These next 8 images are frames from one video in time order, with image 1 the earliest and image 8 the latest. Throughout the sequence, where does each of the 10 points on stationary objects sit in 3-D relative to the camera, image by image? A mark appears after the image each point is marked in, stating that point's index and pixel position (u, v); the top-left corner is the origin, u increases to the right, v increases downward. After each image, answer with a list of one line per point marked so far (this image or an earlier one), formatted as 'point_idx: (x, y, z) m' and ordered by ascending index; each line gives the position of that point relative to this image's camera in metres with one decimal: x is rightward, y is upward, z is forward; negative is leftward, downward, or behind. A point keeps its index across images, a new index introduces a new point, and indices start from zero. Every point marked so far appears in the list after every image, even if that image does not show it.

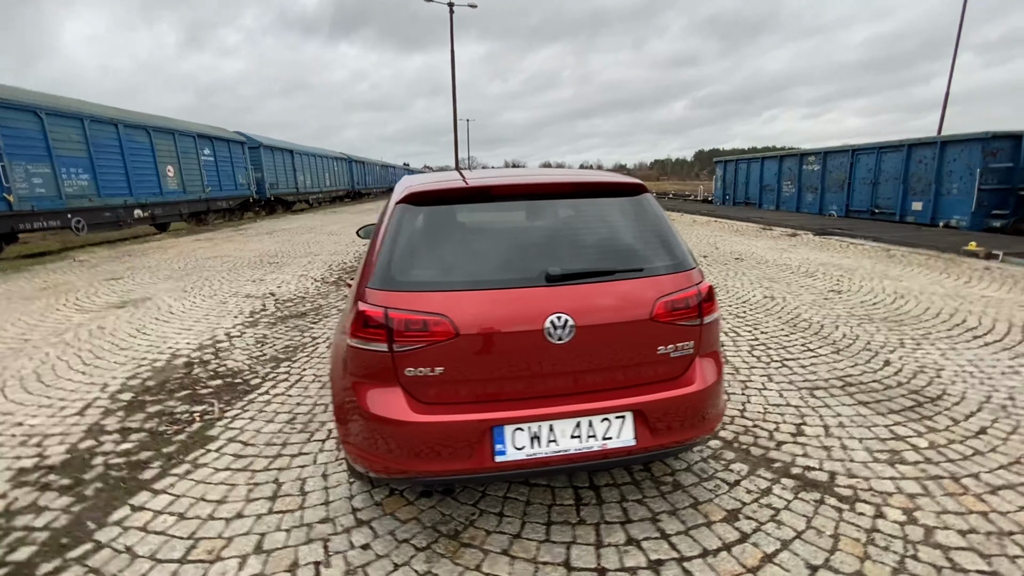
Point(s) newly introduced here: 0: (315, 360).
0: (-1.9, -0.7, +4.7) m
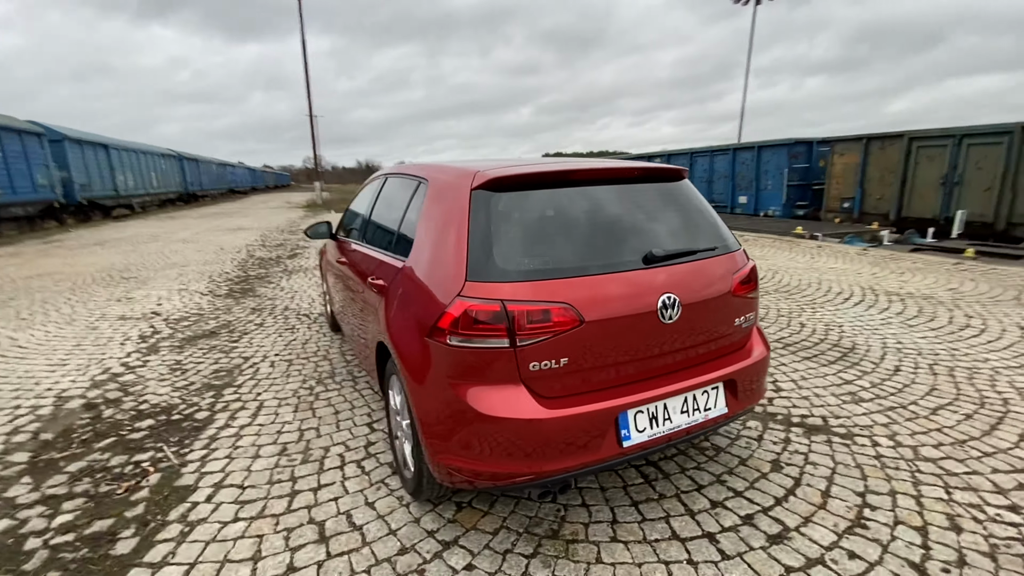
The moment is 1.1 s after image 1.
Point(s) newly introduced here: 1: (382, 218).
0: (-2.1, -0.8, +4.1) m
1: (-0.9, +0.5, +3.3) m
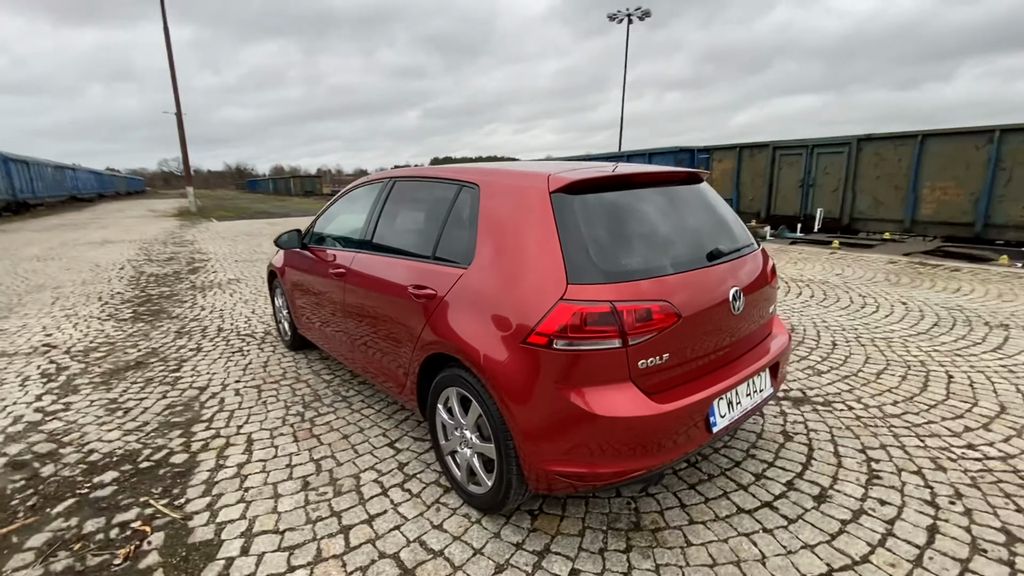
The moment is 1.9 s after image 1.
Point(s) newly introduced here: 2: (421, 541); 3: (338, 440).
0: (-2.0, -0.9, +3.6) m
1: (-0.8, +0.4, +3.1) m
2: (-0.4, -1.2, +2.3) m
3: (-1.1, -1.0, +3.2) m
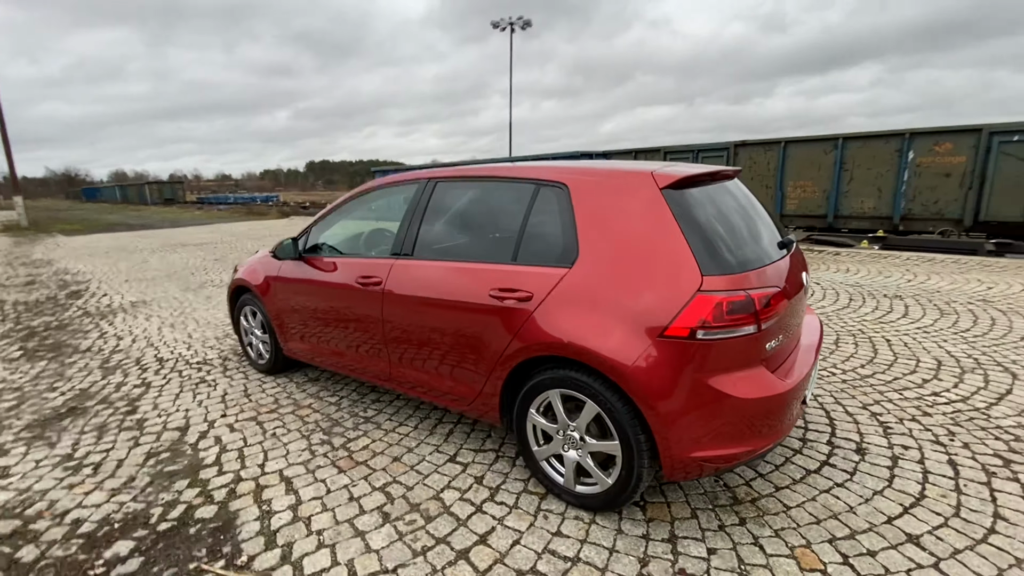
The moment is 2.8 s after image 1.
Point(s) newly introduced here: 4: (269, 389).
0: (-1.7, -1.1, +3.1) m
1: (-0.4, +0.4, +3.0) m
2: (+0.2, -1.2, +2.2) m
3: (-0.7, -1.1, +2.9) m
4: (-2.0, -0.8, +4.0) m
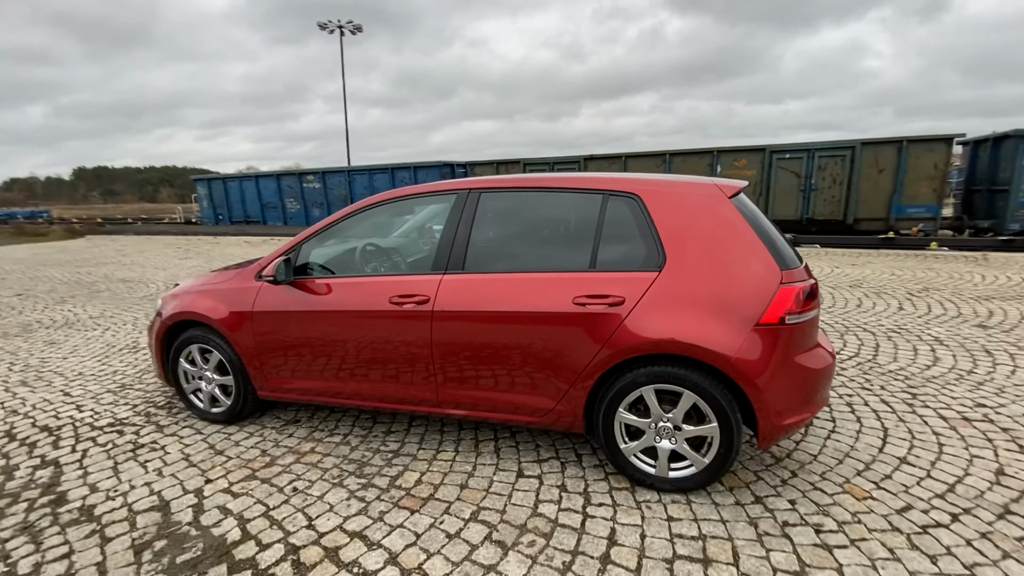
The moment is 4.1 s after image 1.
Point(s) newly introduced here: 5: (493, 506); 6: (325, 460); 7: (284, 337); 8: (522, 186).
0: (-1.2, -1.2, +2.6) m
1: (-0.1, +0.3, +2.9) m
2: (+0.8, -1.2, +2.4) m
3: (-0.3, -1.2, +2.8) m
4: (-1.9, -1.1, +3.4) m
5: (-0.1, -1.2, +2.6) m
6: (-1.2, -1.1, +3.1) m
7: (-1.6, -0.3, +3.3) m
8: (+0.1, +0.6, +2.9) m
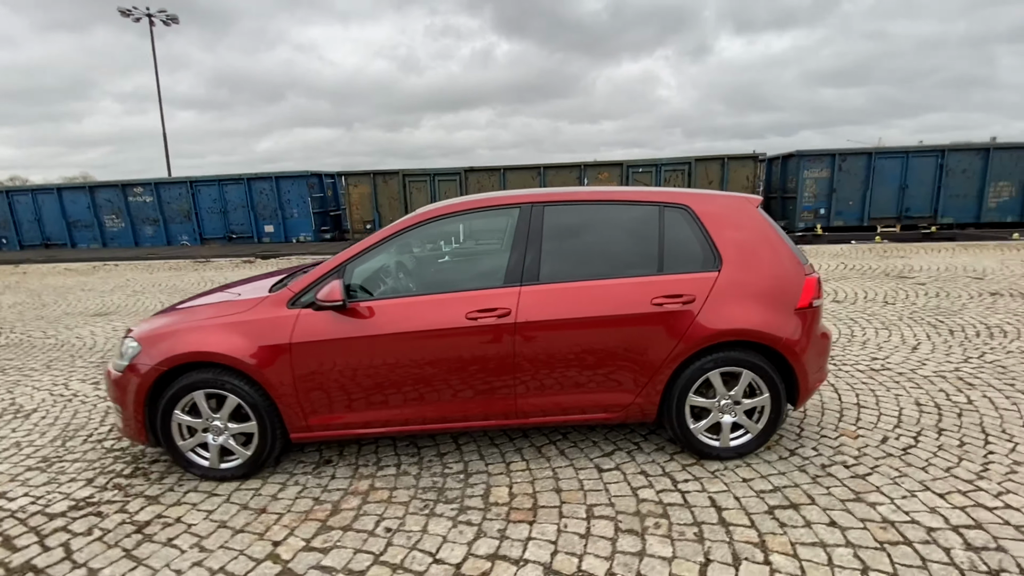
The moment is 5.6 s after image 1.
0: (-0.6, -1.3, +2.4) m
1: (+0.3, +0.3, +3.0) m
2: (+1.4, -1.2, +2.8) m
3: (+0.3, -1.2, +2.8) m
4: (-1.4, -1.2, +2.9) m
5: (+0.5, -1.2, +2.8) m
6: (-0.7, -1.2, +2.9) m
7: (-1.1, -0.5, +2.9) m
8: (+0.4, +0.6, +3.1) m
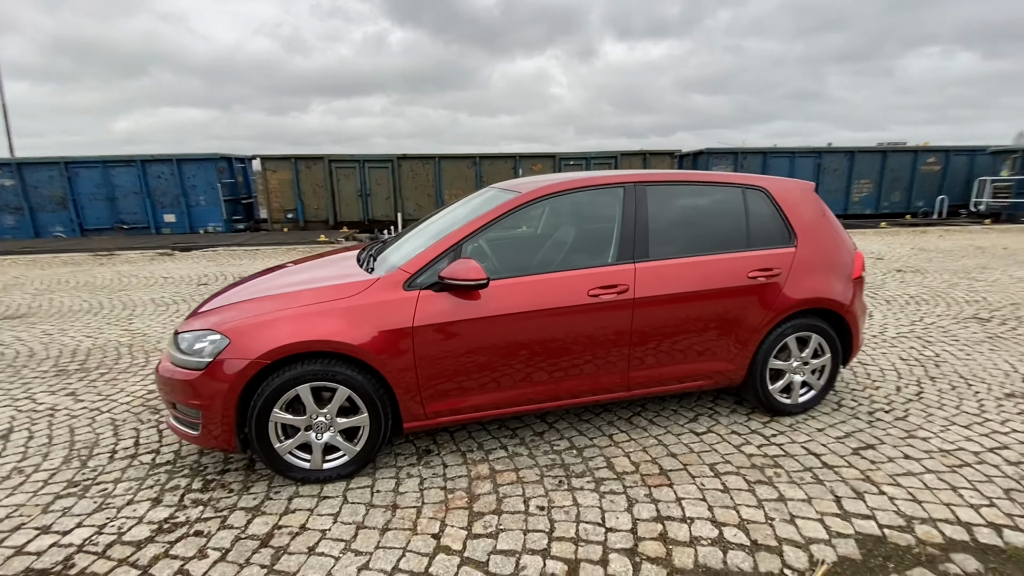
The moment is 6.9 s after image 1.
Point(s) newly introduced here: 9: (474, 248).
0: (+0.3, -1.2, +2.4) m
1: (+1.0, +0.4, +3.2) m
2: (+2.2, -1.0, +3.2) m
3: (+1.0, -1.1, +3.0) m
4: (-0.6, -1.1, +2.8) m
5: (+1.3, -1.1, +3.0) m
6: (+0.1, -1.1, +2.9) m
7: (-0.4, -0.4, +2.8) m
8: (+1.1, +0.7, +3.3) m
9: (-0.2, +0.2, +2.9) m
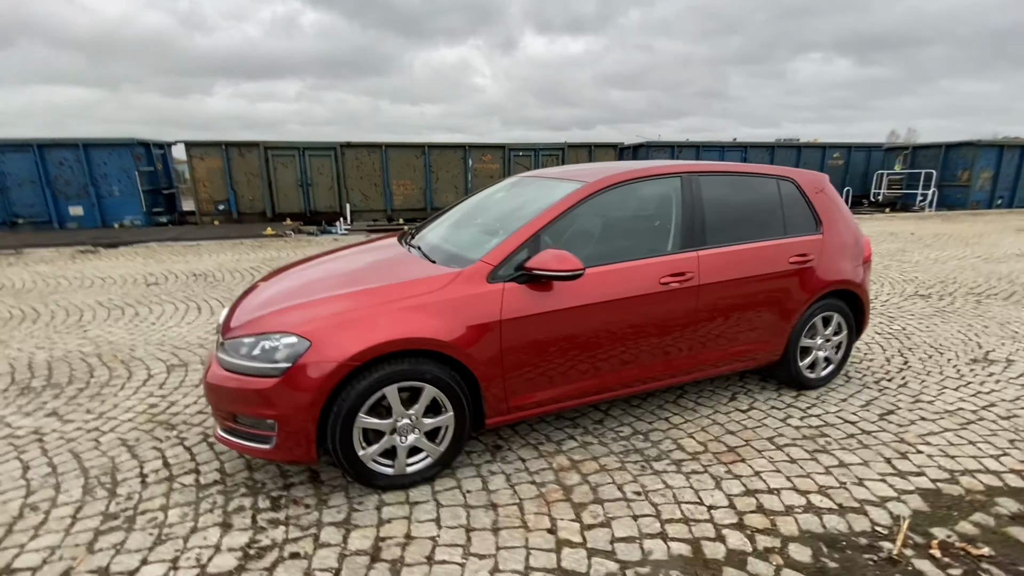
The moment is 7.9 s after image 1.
0: (+0.8, -1.1, +2.5) m
1: (+1.3, +0.5, +3.3) m
2: (+2.6, -0.9, +3.6) m
3: (+1.5, -1.0, +3.2) m
4: (-0.1, -1.1, +2.7) m
5: (+1.7, -1.0, +3.2) m
6: (+0.5, -1.0, +2.9) m
7: (+0.1, -0.3, +2.7) m
8: (+1.4, +0.8, +3.4) m
9: (+0.3, +0.3, +2.9) m
